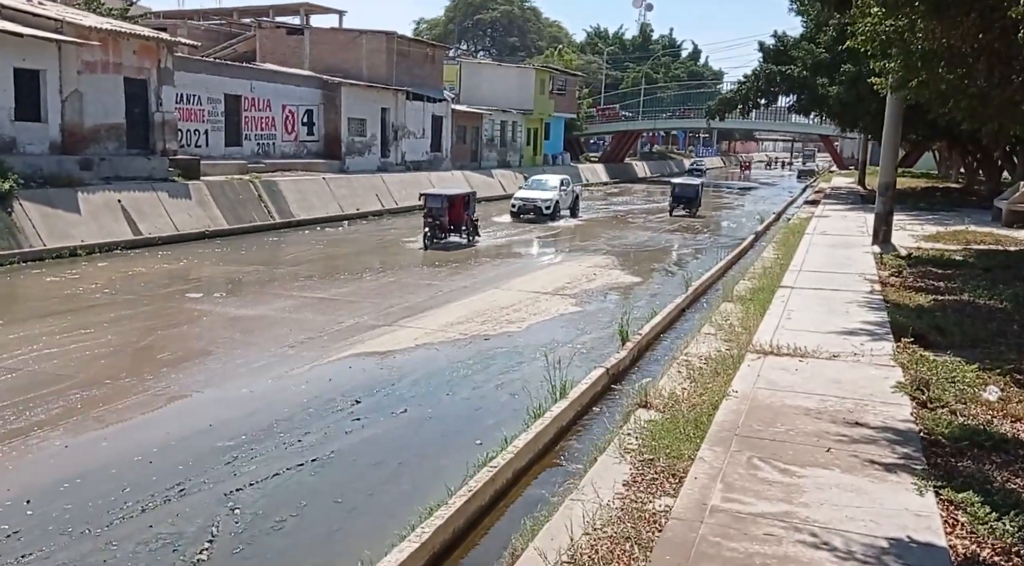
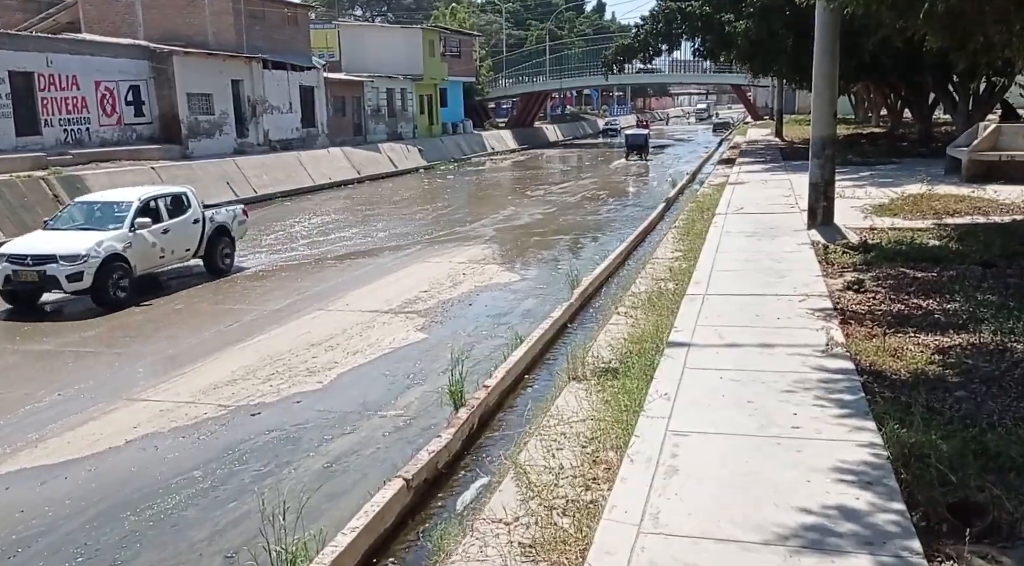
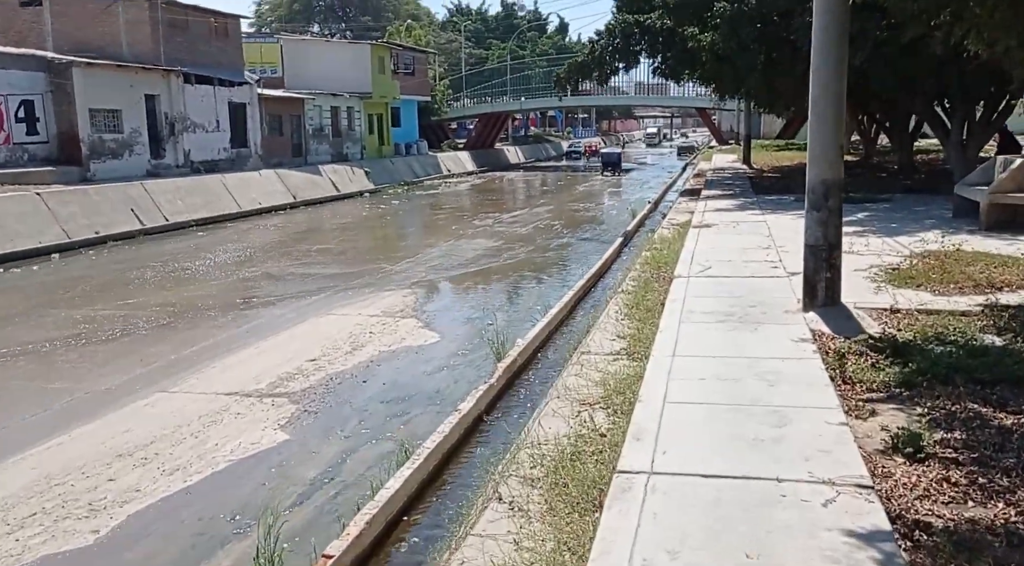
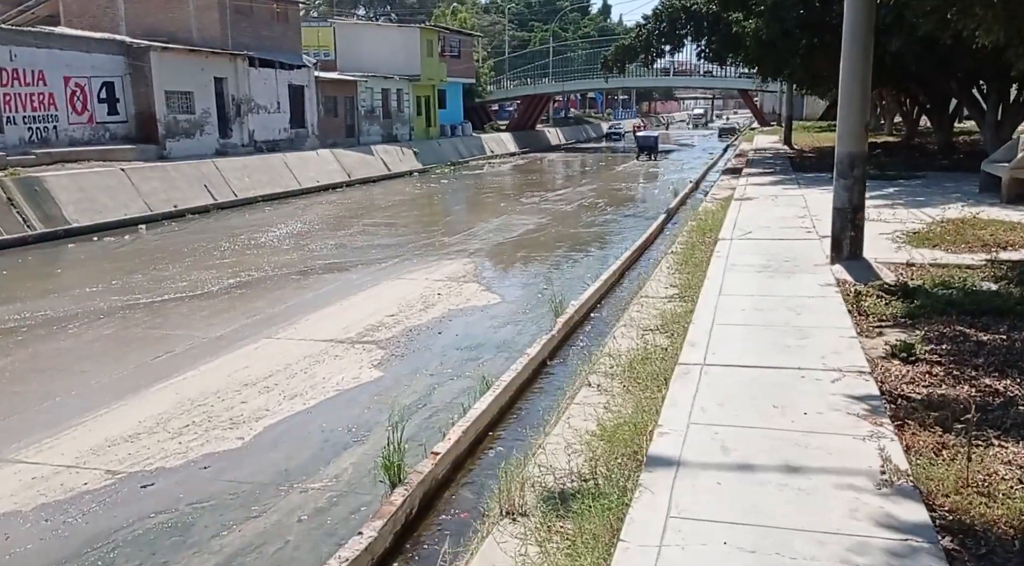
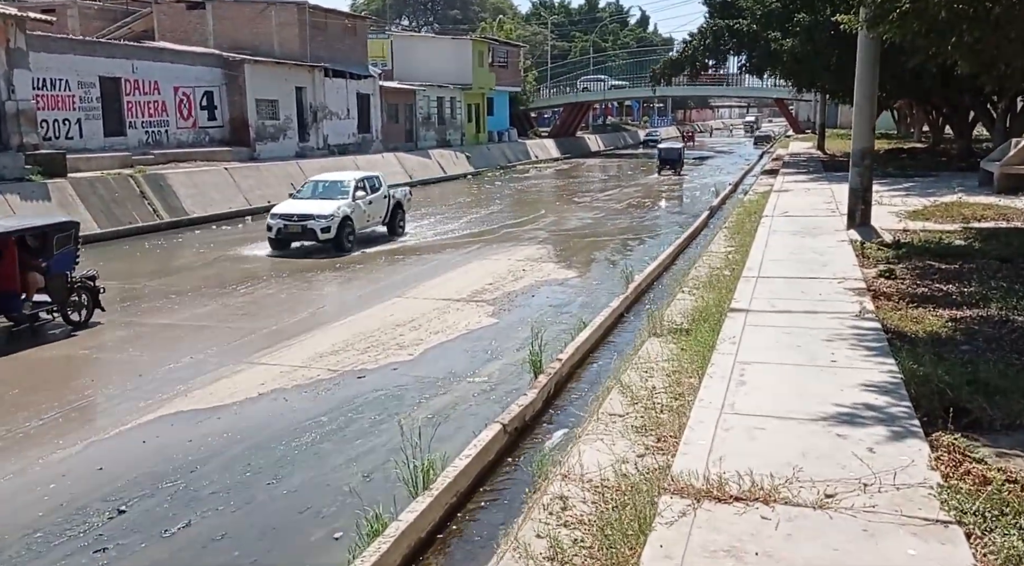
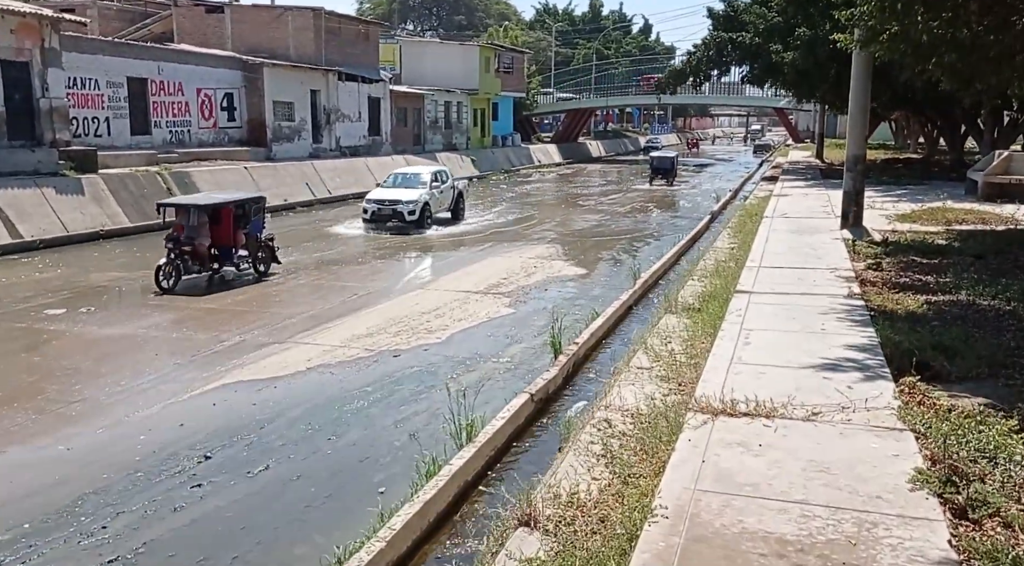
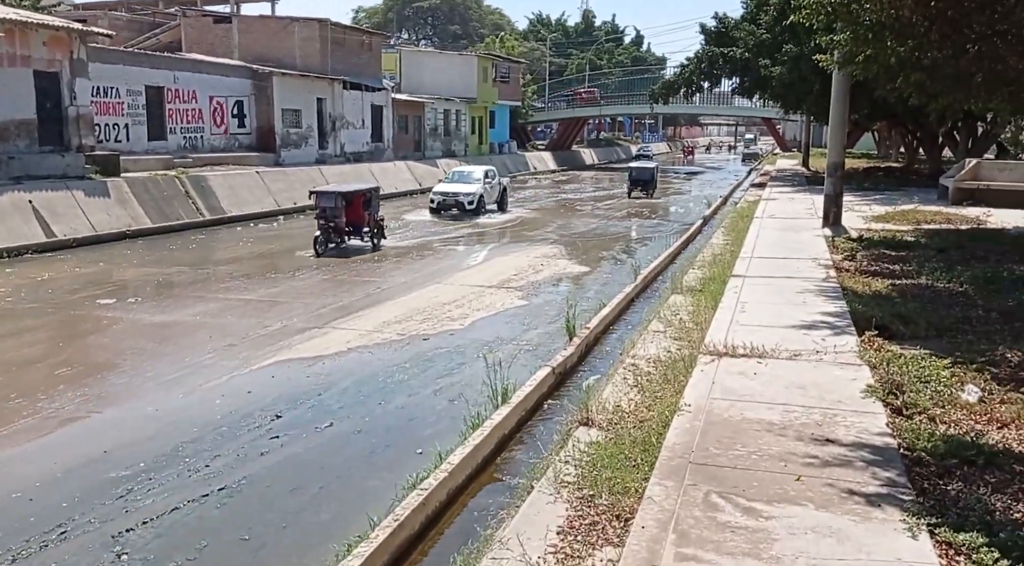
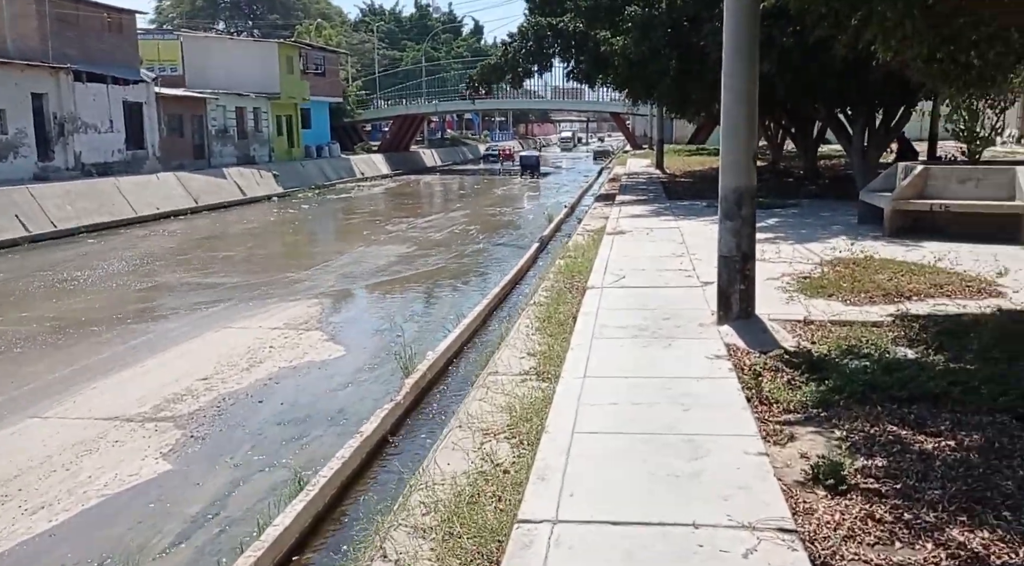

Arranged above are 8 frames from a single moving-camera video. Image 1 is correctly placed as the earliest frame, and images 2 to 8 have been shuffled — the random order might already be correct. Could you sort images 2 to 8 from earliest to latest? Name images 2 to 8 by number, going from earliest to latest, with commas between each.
7, 6, 5, 2, 4, 3, 8
